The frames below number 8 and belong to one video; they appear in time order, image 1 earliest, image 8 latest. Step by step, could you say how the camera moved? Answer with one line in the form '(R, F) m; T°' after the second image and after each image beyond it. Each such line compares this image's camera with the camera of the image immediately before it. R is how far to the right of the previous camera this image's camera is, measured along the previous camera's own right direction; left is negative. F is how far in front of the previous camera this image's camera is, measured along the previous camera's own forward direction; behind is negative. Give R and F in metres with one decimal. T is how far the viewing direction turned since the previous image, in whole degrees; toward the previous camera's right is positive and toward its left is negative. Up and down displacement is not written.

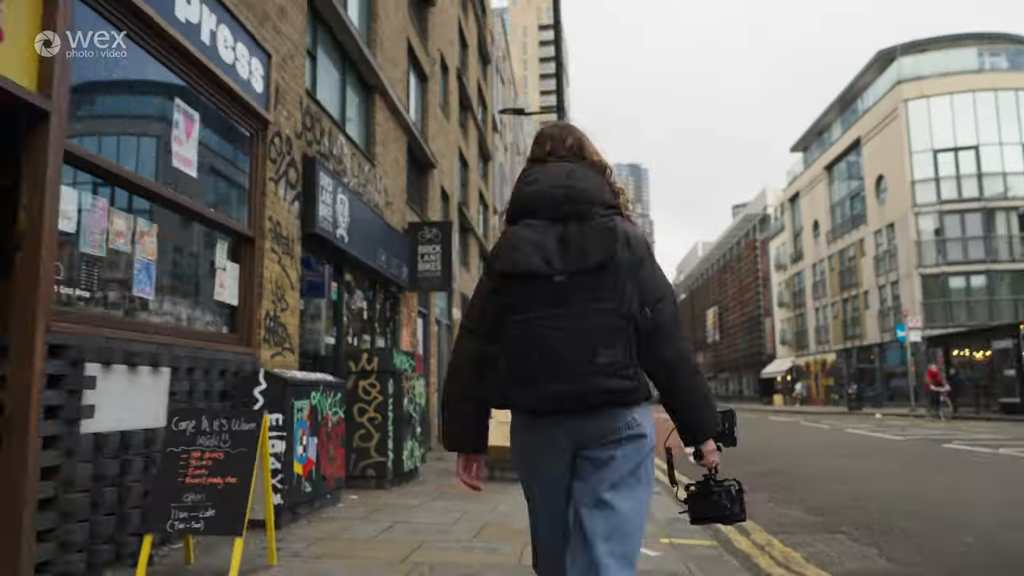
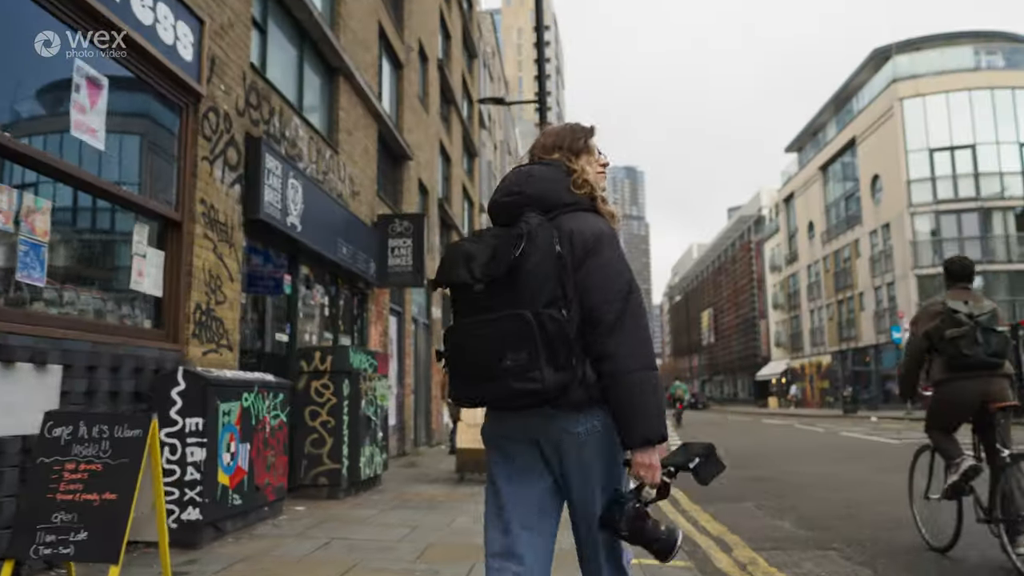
(+0.3, +0.6) m; 0°
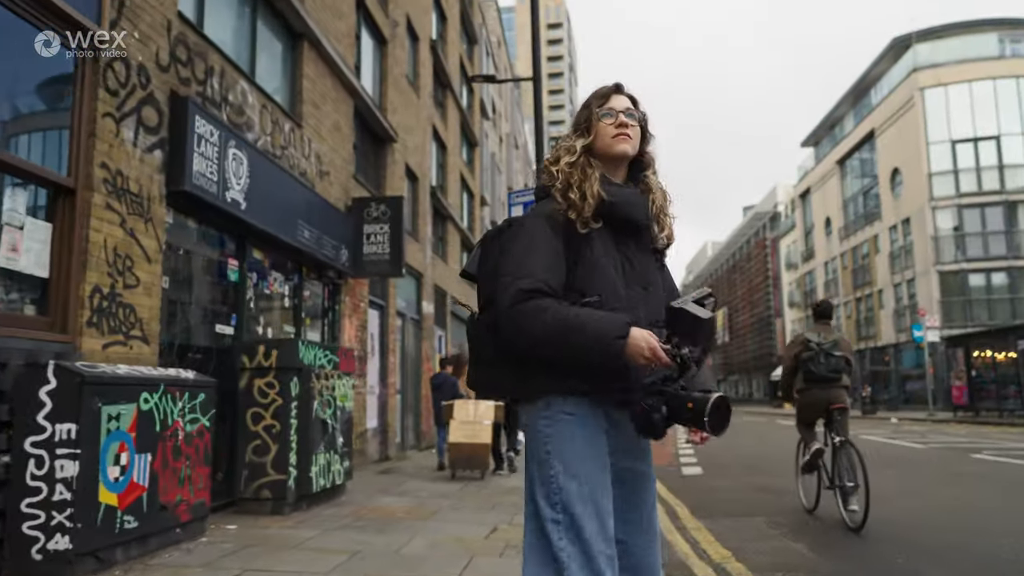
(+0.3, +1.0) m; -1°
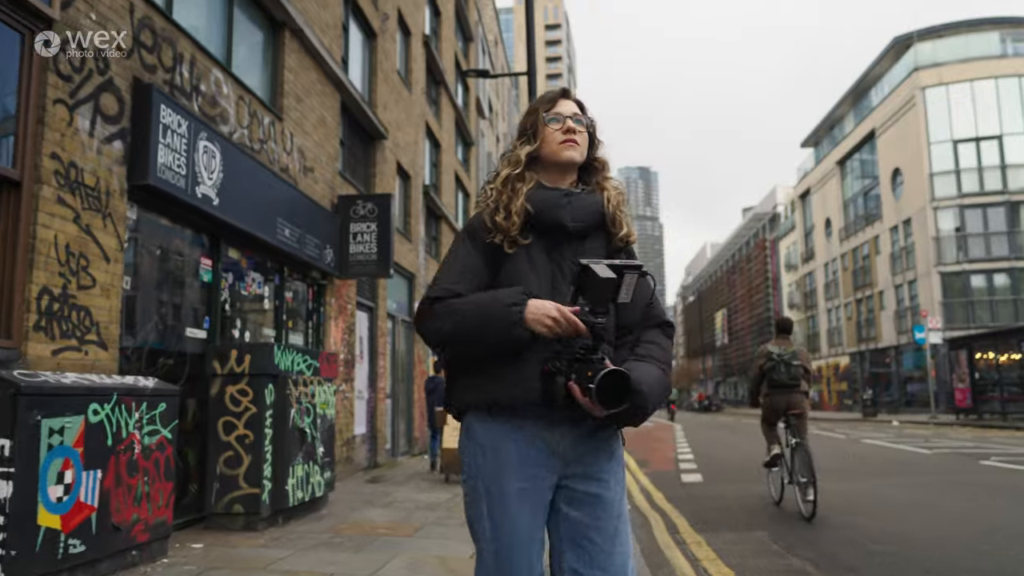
(+0.1, +0.4) m; 0°
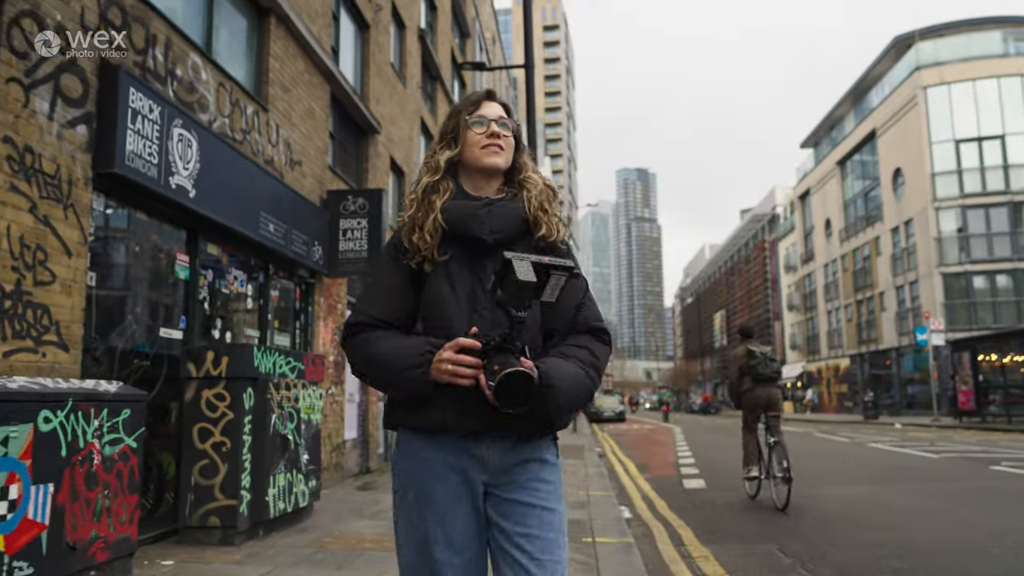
(0.0, +0.4) m; 0°
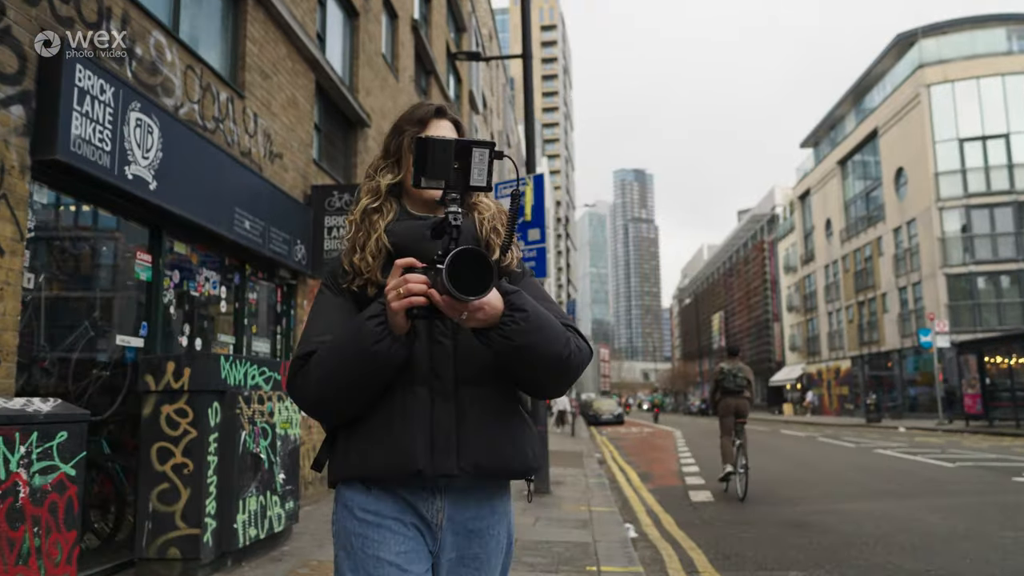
(0.0, +0.6) m; 0°
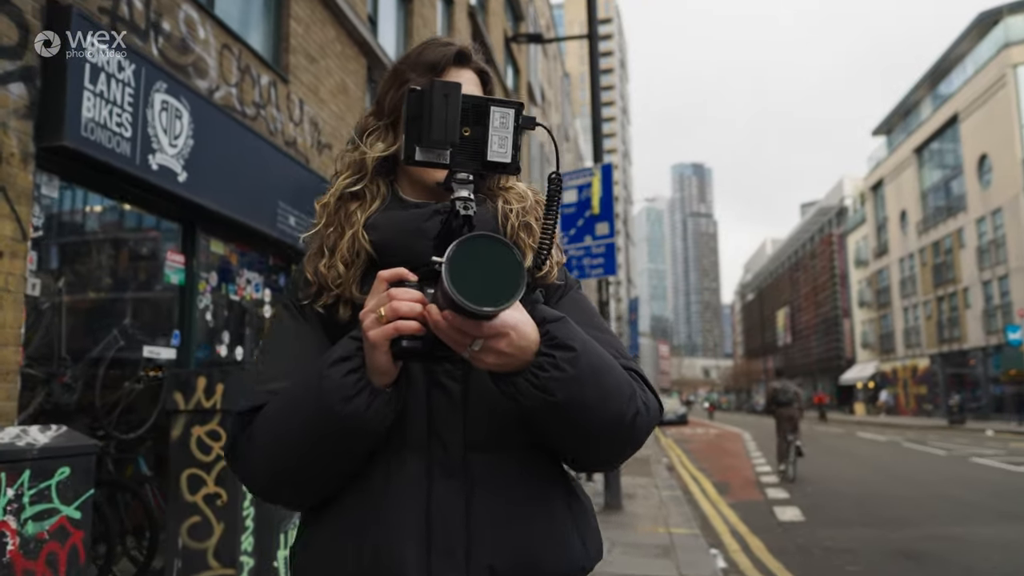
(-0.1, +0.7) m; -4°
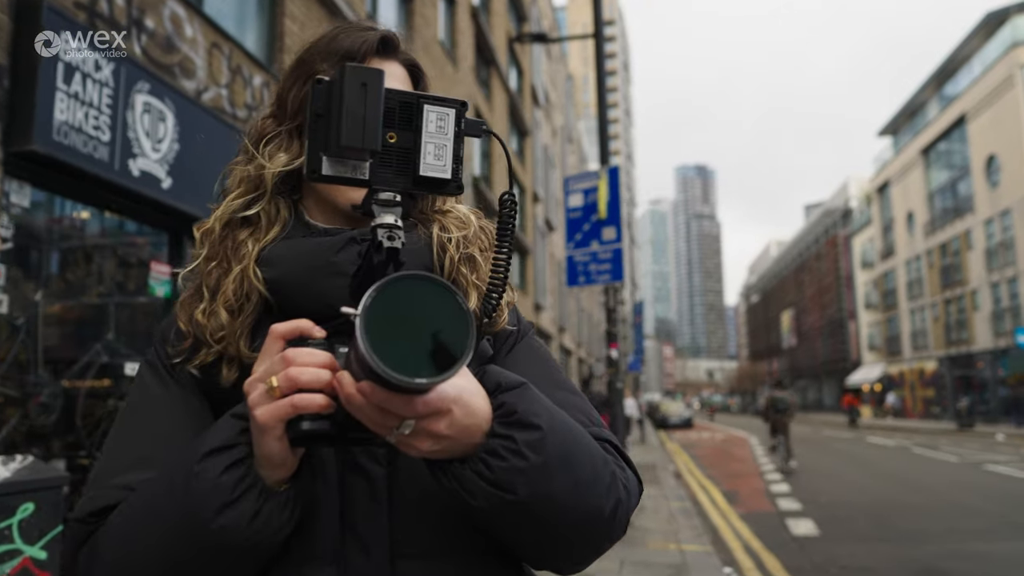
(0.0, +0.3) m; 0°
